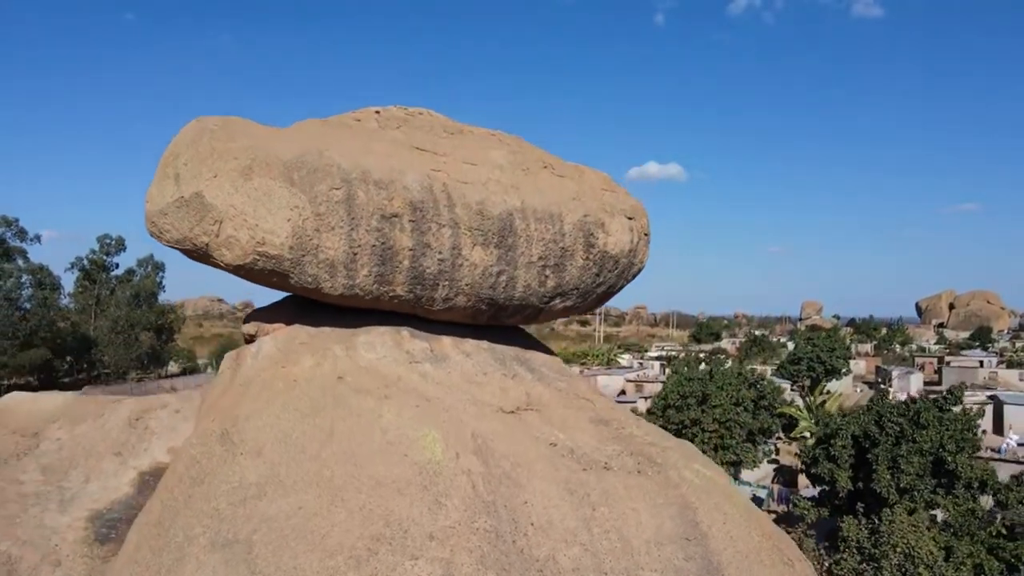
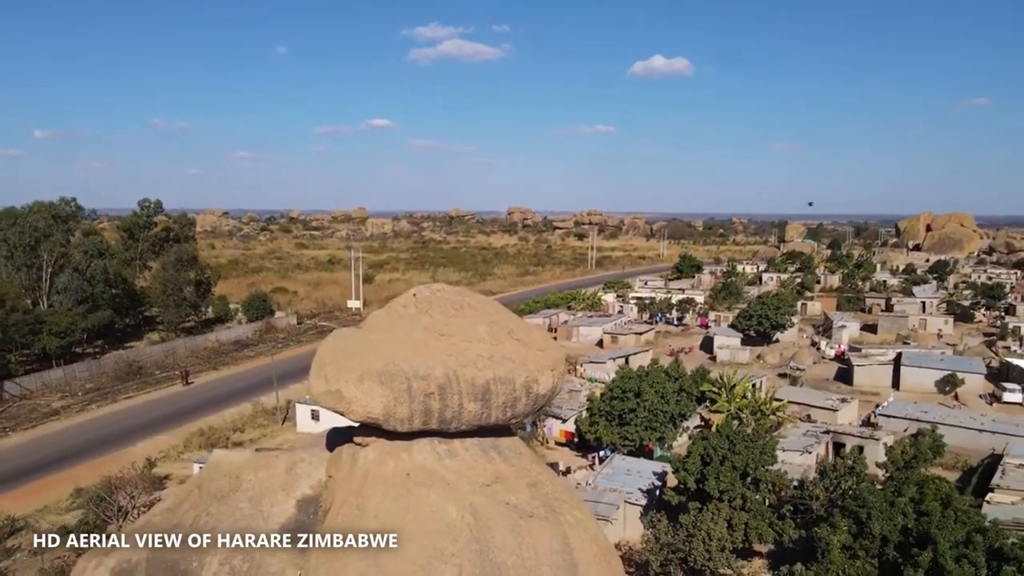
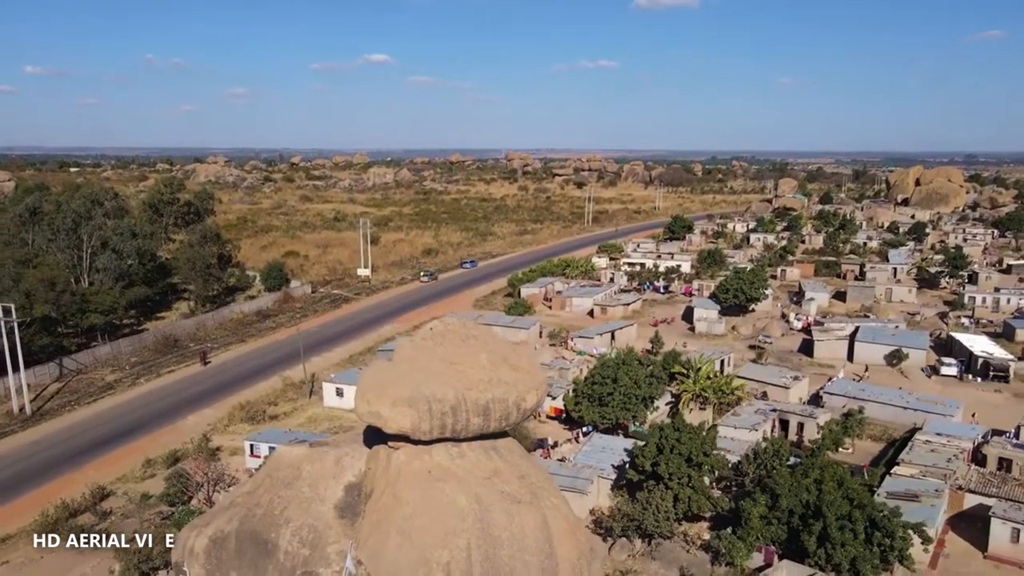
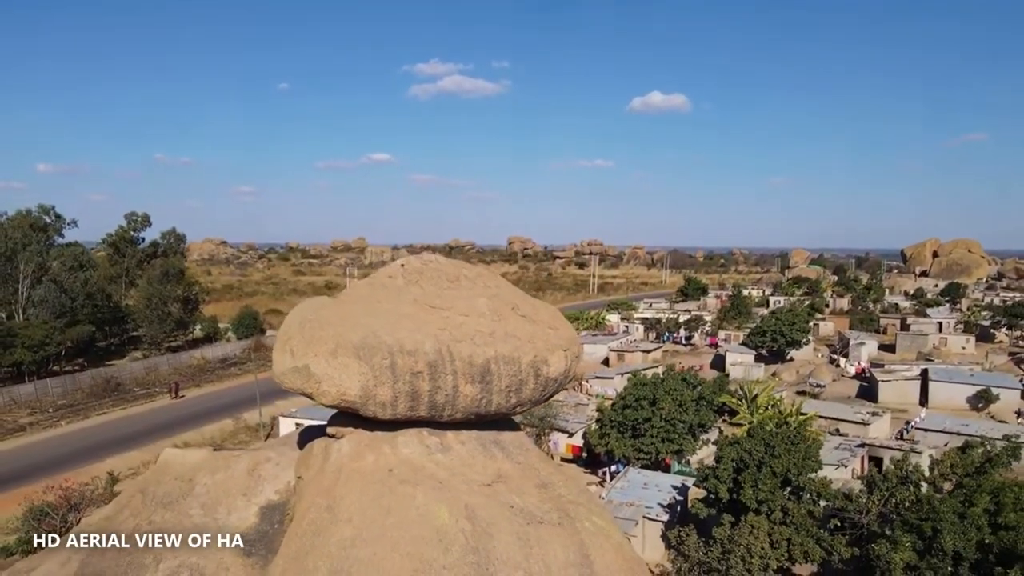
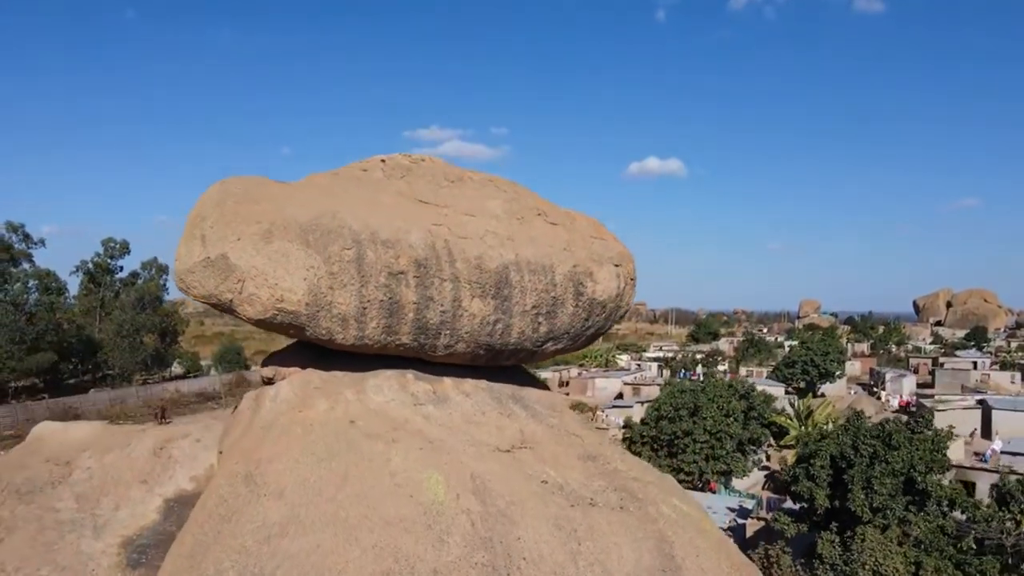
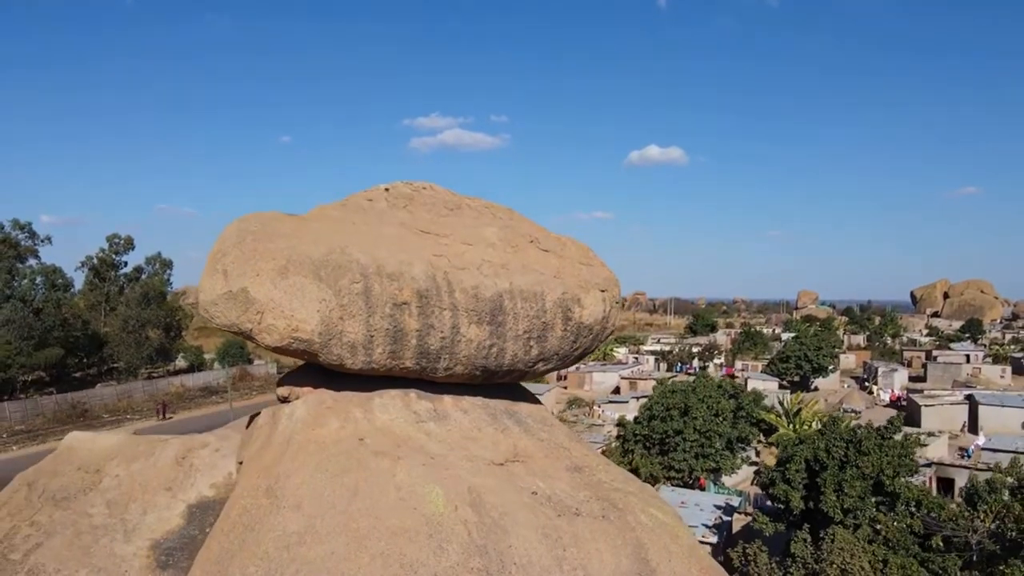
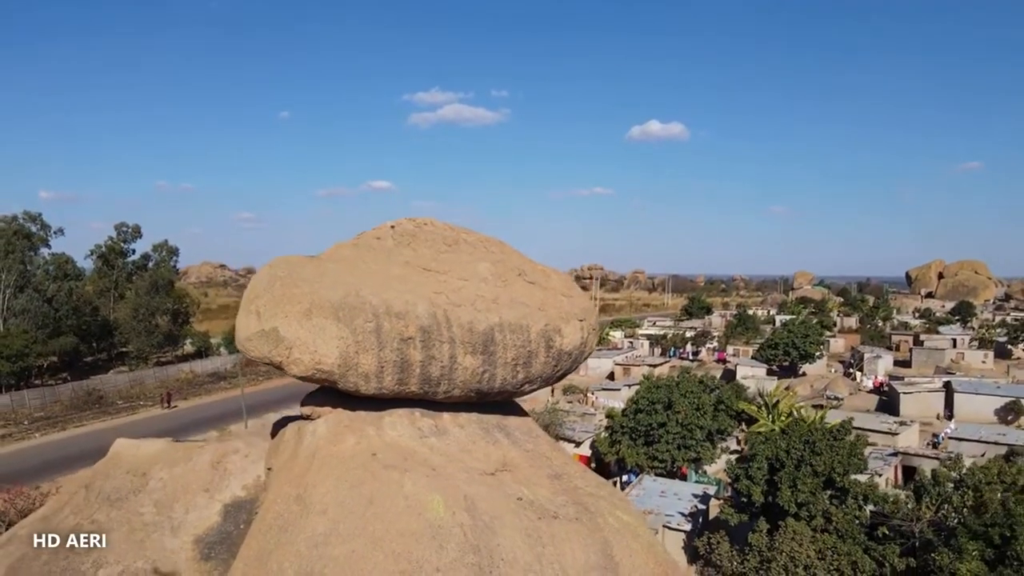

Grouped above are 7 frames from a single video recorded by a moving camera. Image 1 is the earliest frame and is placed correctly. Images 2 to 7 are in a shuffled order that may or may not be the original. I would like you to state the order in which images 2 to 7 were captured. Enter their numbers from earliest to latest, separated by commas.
5, 6, 7, 4, 2, 3
